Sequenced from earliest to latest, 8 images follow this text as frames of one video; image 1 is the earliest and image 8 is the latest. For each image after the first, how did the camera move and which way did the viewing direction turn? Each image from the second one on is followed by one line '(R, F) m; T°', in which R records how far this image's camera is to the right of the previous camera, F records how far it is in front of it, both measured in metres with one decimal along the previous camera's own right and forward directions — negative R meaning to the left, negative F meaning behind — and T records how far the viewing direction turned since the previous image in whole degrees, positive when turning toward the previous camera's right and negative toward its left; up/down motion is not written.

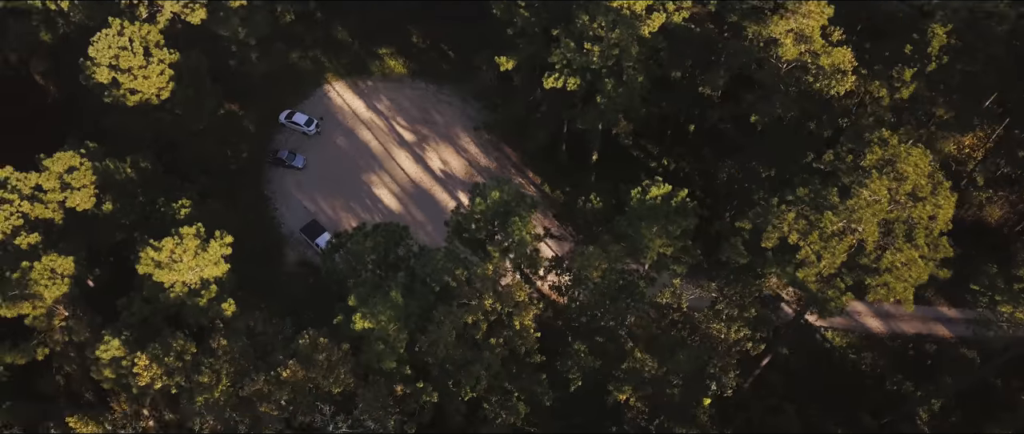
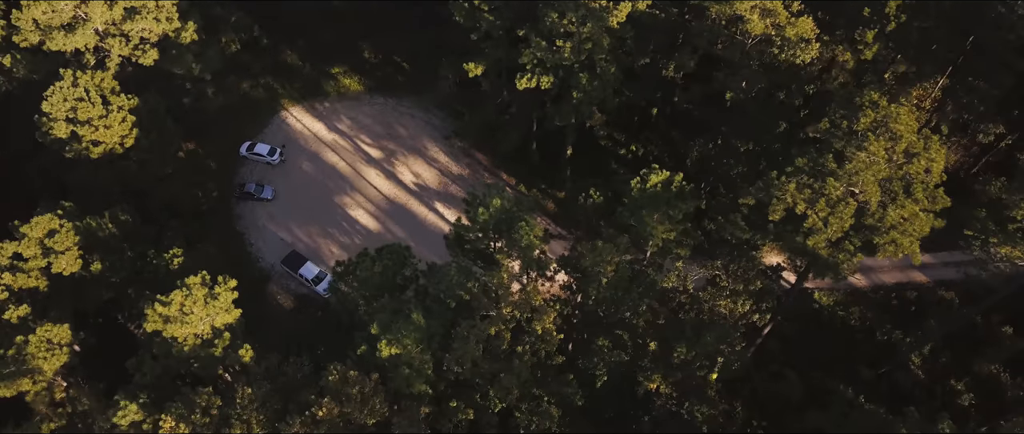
(-2.4, +0.2) m; +4°
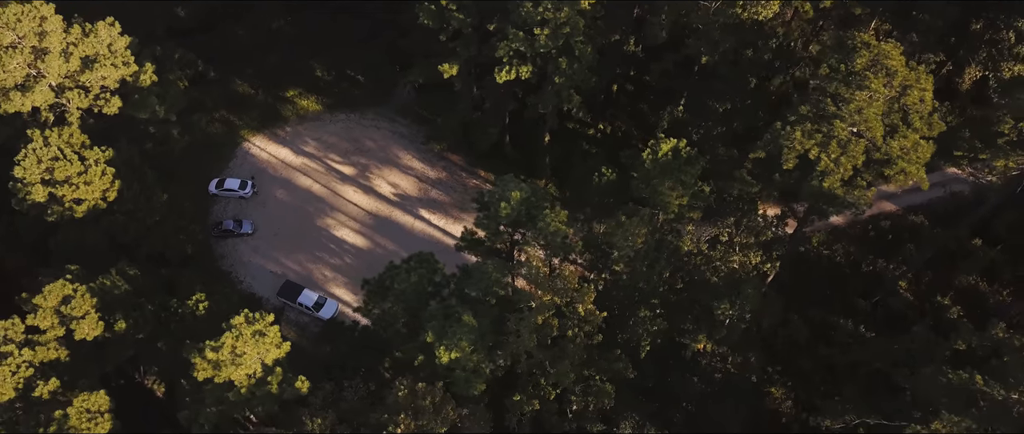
(-3.7, 0.0) m; +5°
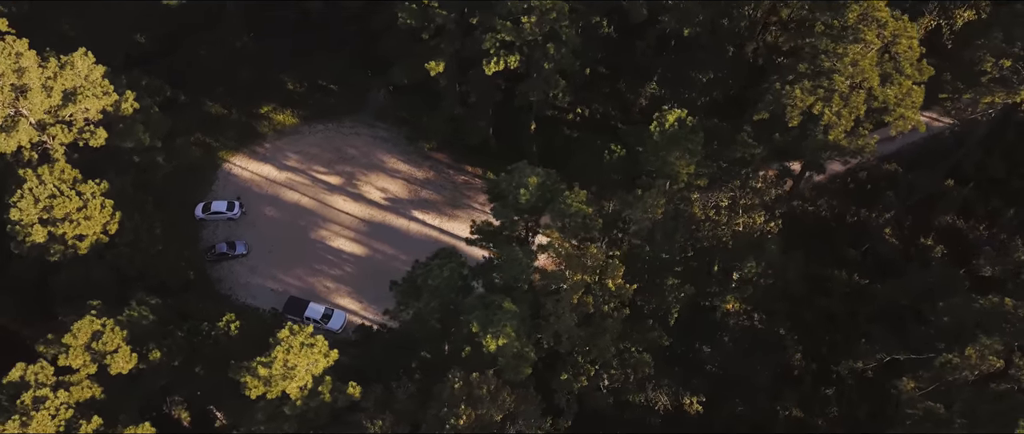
(-2.8, -0.2) m; +4°
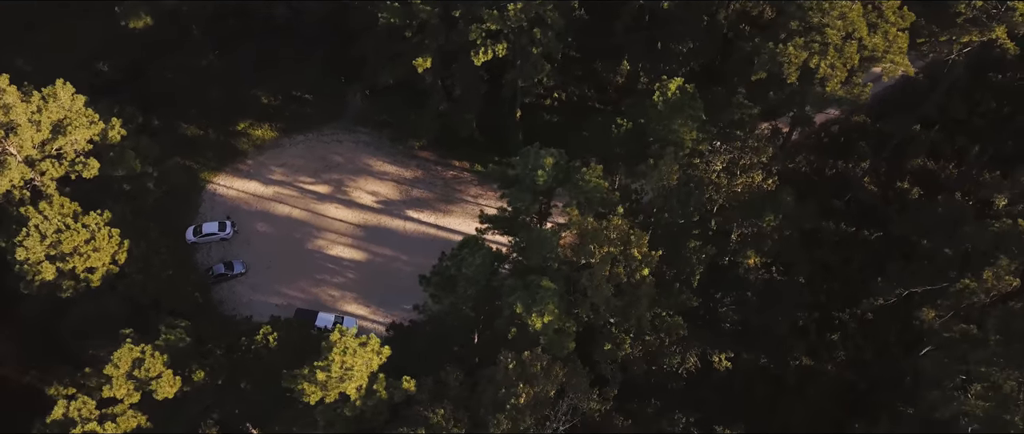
(-2.9, -0.3) m; +4°
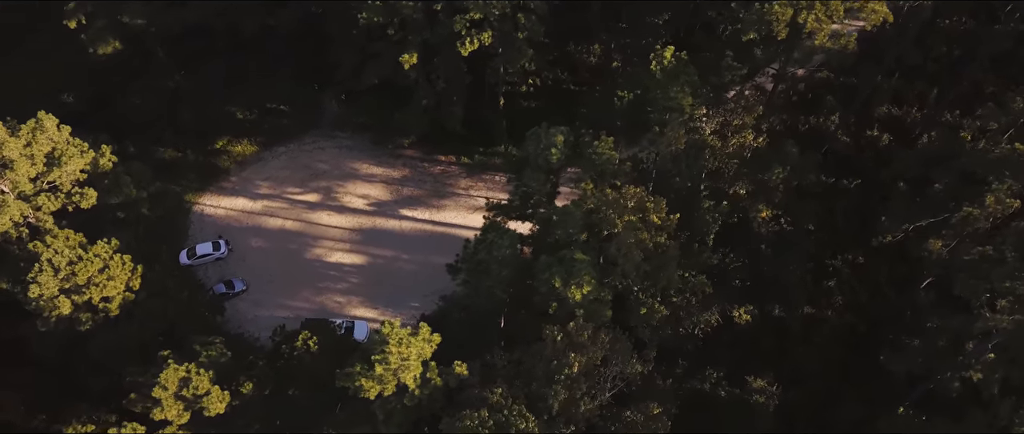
(-2.9, -0.4) m; +4°
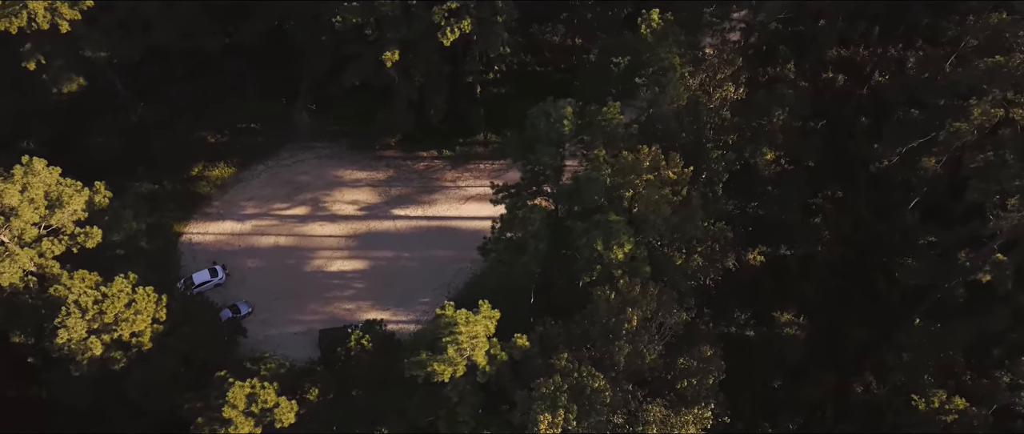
(-3.7, -0.4) m; +5°
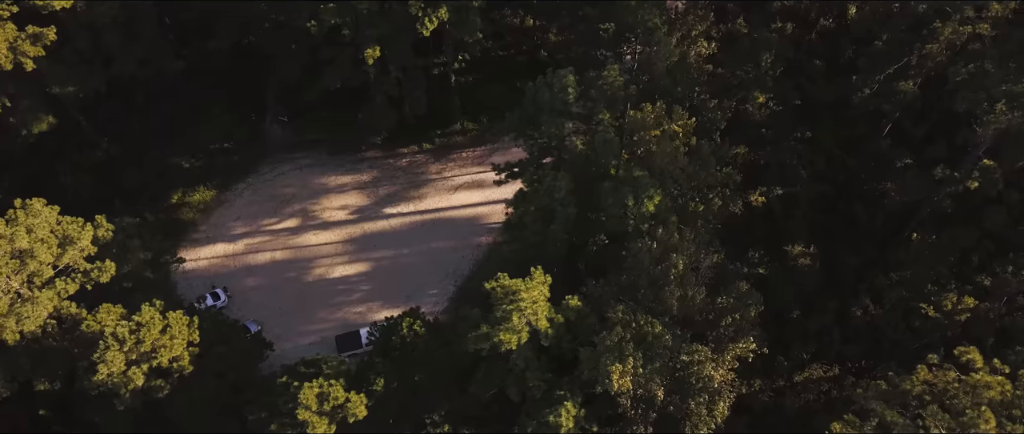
(-3.7, -0.5) m; +5°
